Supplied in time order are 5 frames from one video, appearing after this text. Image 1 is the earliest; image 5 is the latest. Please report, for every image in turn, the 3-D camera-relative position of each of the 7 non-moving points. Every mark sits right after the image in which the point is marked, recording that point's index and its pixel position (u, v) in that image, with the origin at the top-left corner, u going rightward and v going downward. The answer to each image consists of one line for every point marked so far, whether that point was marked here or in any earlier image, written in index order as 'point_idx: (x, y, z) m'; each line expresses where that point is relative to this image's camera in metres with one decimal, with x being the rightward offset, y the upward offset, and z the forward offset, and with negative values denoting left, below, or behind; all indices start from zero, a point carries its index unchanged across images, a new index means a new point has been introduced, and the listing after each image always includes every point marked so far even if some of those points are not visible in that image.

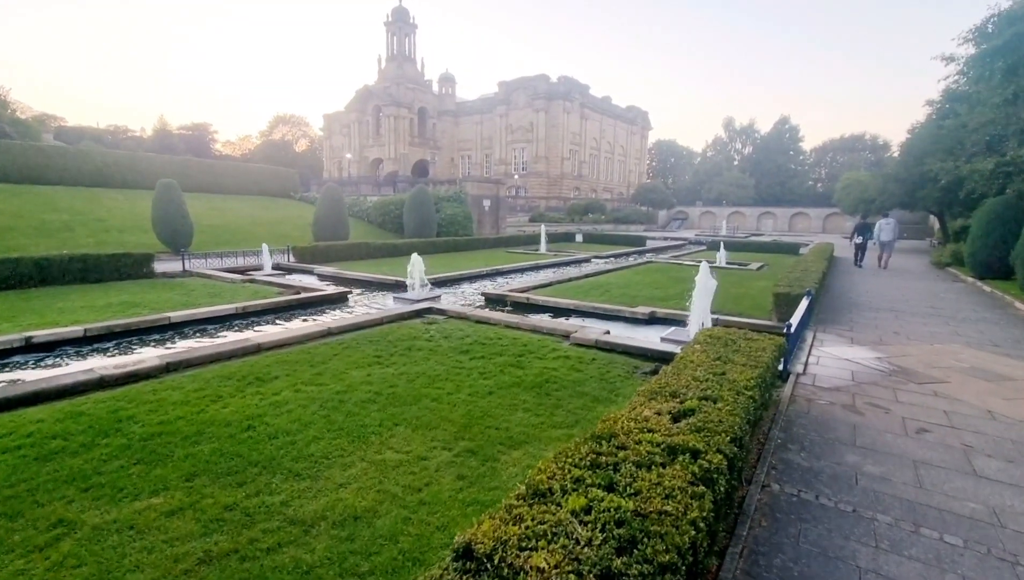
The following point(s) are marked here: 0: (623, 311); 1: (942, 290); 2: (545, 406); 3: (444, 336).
0: (+1.8, -0.3, +7.9) m
1: (+9.6, 0.0, +11.2) m
2: (+0.3, -0.9, +4.0) m
3: (-0.9, -0.6, +6.3) m
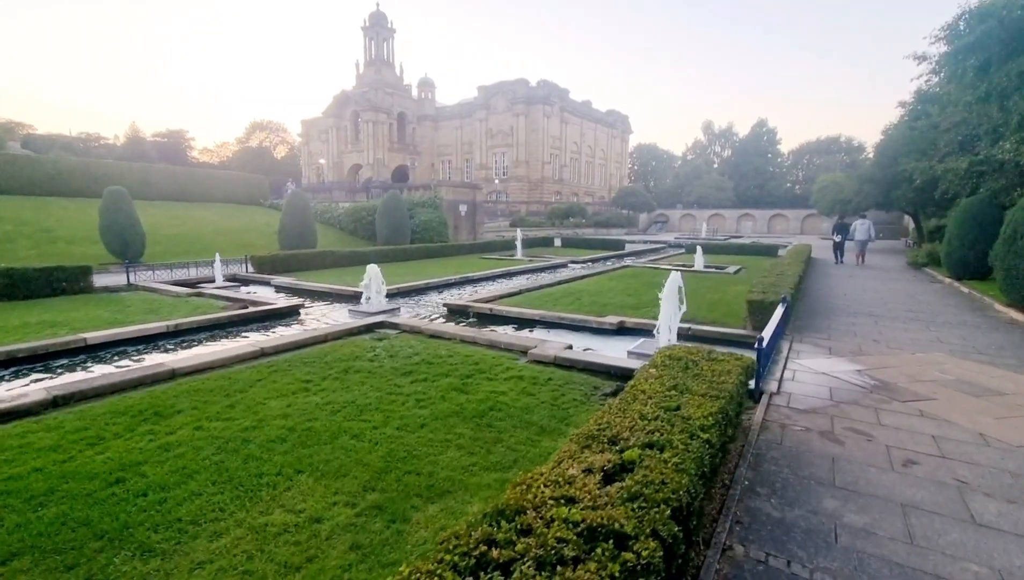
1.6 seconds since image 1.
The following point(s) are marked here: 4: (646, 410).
0: (+1.2, -0.5, +7.4) m
1: (+8.9, 0.0, +10.9) m
2: (-0.2, -1.1, +3.5) m
3: (-1.4, -0.8, +5.8) m
4: (+0.7, -0.6, +2.5) m
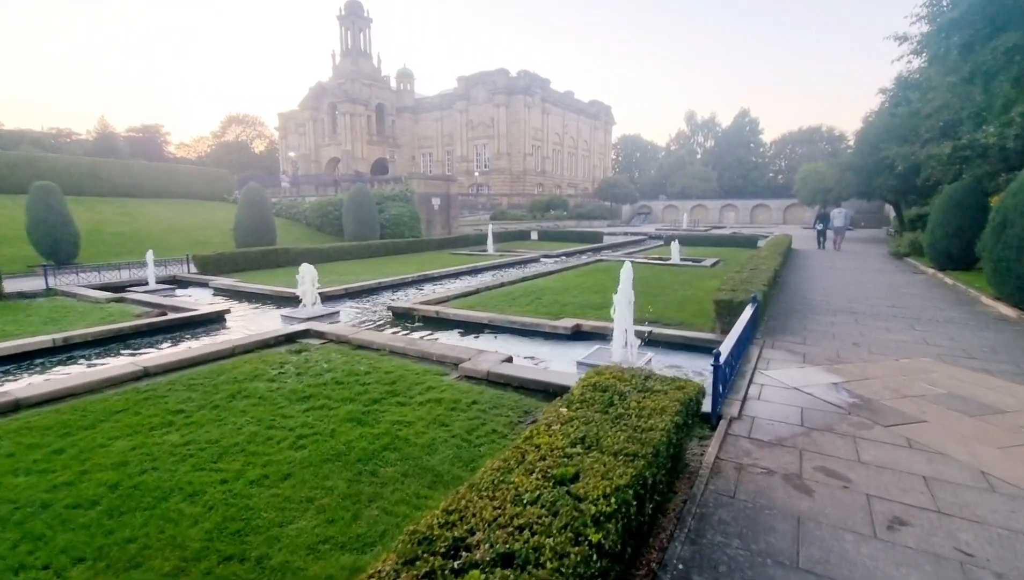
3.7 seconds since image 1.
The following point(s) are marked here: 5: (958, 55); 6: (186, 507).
0: (+0.4, -0.5, +6.6) m
1: (+8.1, +0.1, +10.3) m
2: (-0.9, -1.1, +2.7) m
3: (-2.1, -0.8, +4.9) m
4: (0.0, -0.7, +1.8) m
5: (+9.2, +4.9, +10.3) m
6: (-1.7, -1.1, +2.6) m
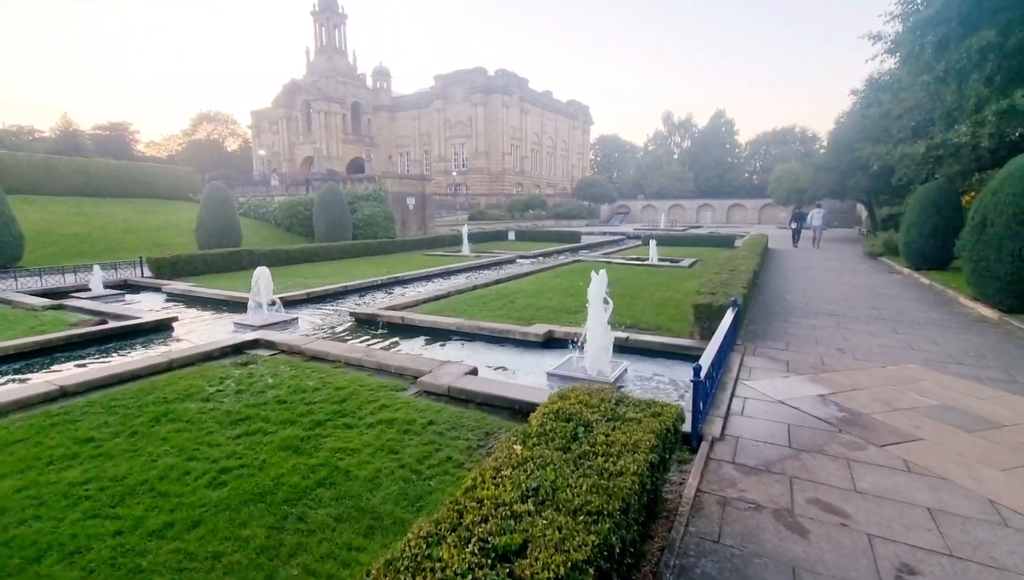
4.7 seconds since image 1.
0: (0.0, -0.5, +6.2) m
1: (+7.5, +0.1, +10.2) m
2: (-1.1, -1.2, +2.3) m
3: (-2.5, -0.9, +4.4) m
4: (-0.2, -0.7, +1.4) m
5: (+8.7, +4.9, +10.3) m
6: (-2.0, -1.2, +2.2) m
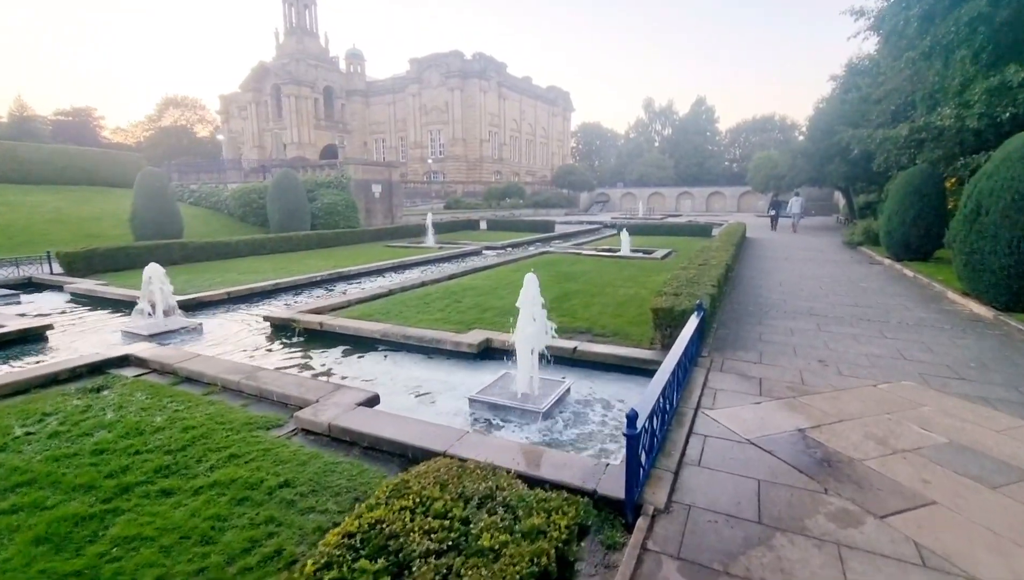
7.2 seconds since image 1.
0: (-0.7, -0.5, +5.3) m
1: (+6.6, +0.2, +9.5) m
2: (-1.7, -1.3, +1.3) m
3: (-3.1, -1.0, +3.4) m
4: (-0.7, -0.9, +0.4) m
5: (+7.7, +5.0, +9.5) m
6: (-2.6, -1.3, +1.2) m
